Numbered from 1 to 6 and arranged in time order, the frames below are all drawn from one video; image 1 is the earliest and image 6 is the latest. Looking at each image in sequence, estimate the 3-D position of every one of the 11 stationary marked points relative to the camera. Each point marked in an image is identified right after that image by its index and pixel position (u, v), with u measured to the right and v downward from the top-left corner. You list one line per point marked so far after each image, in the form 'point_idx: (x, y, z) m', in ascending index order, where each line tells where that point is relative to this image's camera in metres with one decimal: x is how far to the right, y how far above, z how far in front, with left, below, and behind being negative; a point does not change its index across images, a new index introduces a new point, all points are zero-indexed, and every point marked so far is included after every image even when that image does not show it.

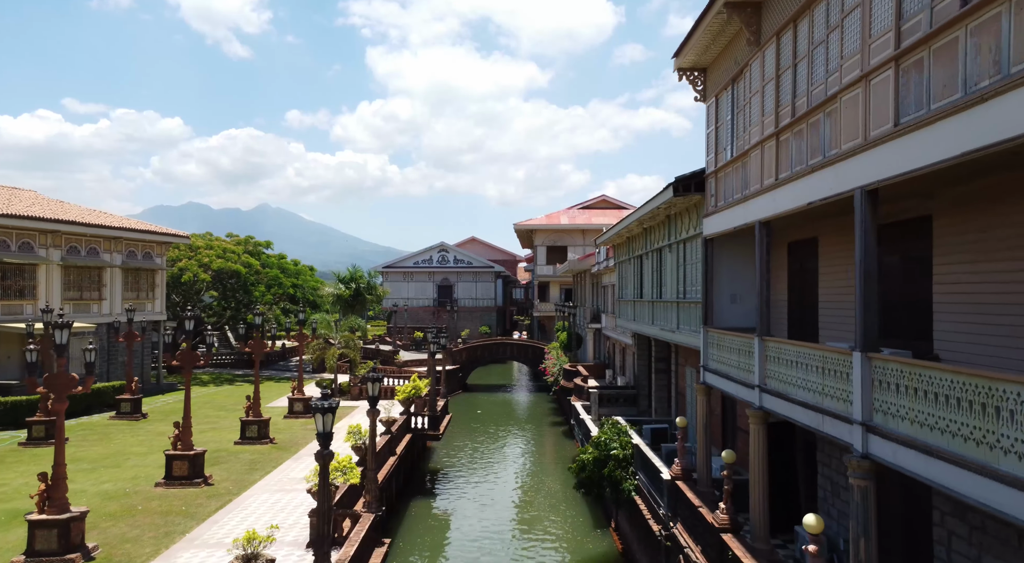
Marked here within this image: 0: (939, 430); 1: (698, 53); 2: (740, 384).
0: (+3.4, -1.2, +6.2) m
1: (+3.1, +3.8, +13.0) m
2: (+3.3, -1.5, +11.3) m
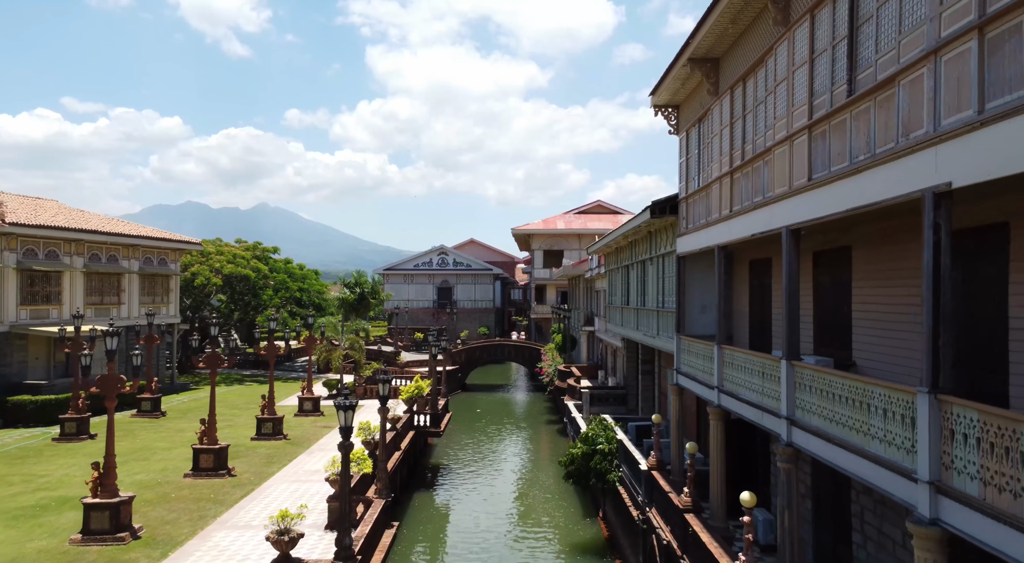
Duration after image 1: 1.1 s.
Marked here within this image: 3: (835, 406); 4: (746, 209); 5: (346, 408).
0: (+3.3, -1.4, +7.9) m
1: (+3.0, +3.6, +14.8) m
2: (+3.2, -1.8, +13.1) m
3: (+3.3, -1.3, +7.9) m
4: (+3.2, +1.0, +10.6) m
5: (-2.6, -2.0, +12.1) m
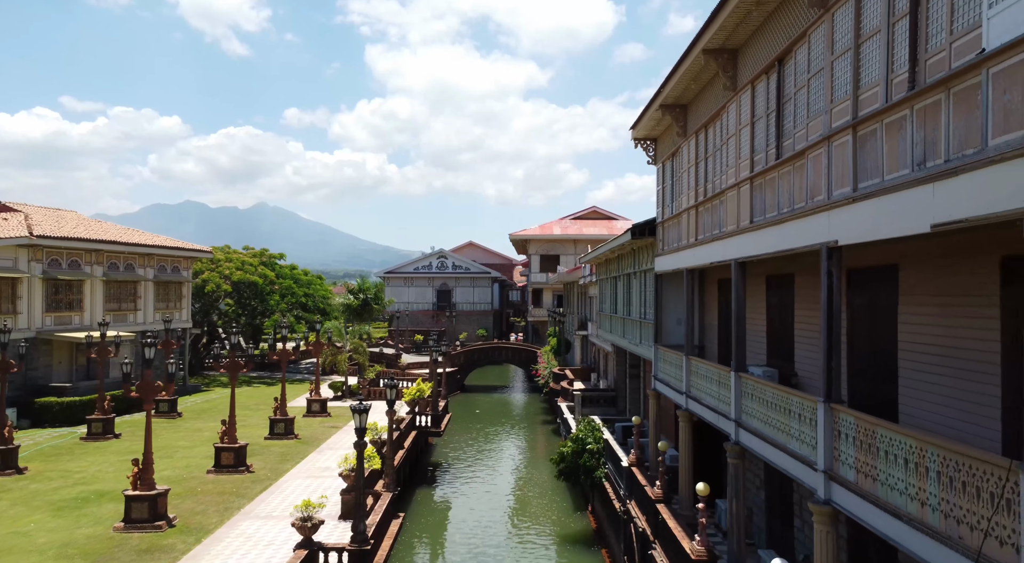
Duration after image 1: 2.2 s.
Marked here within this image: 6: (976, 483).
0: (+3.2, -1.8, +9.6) m
1: (+2.9, +3.2, +16.5) m
2: (+3.1, -2.1, +14.8) m
3: (+3.2, -1.6, +9.7) m
4: (+3.1, +0.7, +12.4) m
5: (-2.7, -2.3, +13.8) m
6: (+3.1, -1.3, +5.2) m
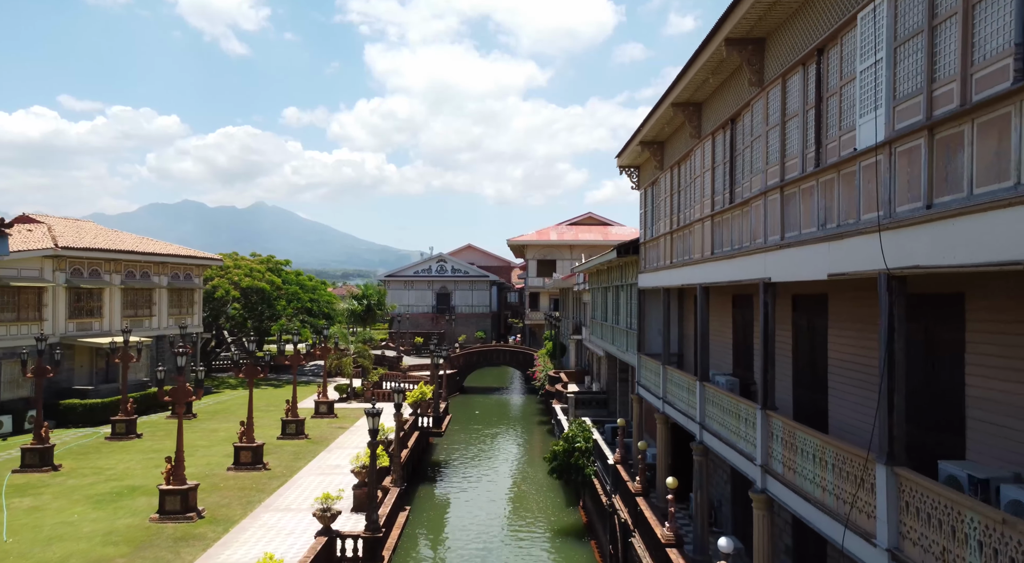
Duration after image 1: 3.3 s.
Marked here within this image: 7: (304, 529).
0: (+3.1, -2.1, +11.4) m
1: (+2.8, +2.9, +18.2) m
2: (+3.0, -2.4, +16.5) m
3: (+3.1, -2.0, +11.4) m
4: (+3.0, +0.3, +14.1) m
5: (-2.8, -2.6, +15.5) m
6: (+3.0, -1.7, +6.9) m
7: (-4.4, -5.2, +16.5) m
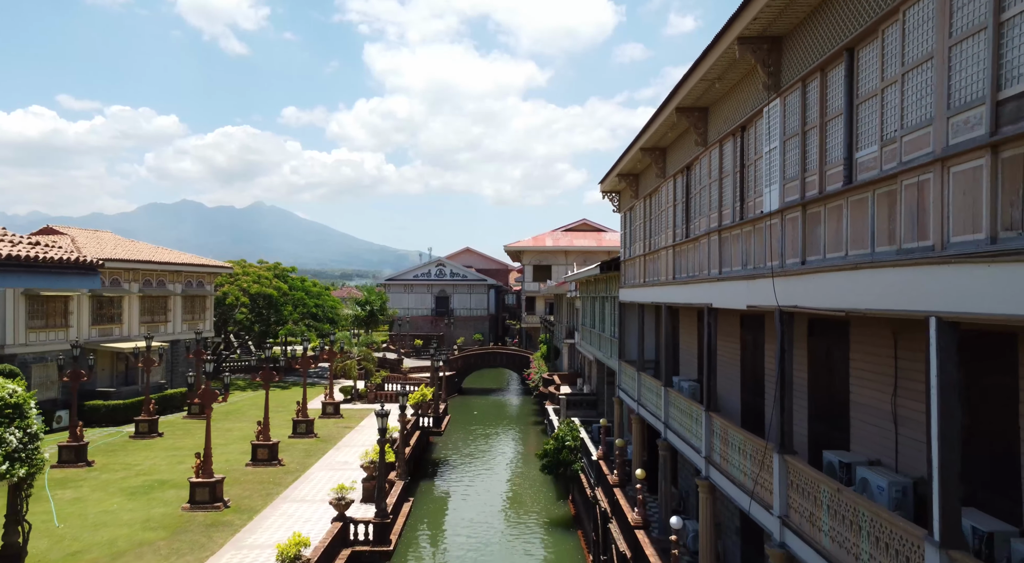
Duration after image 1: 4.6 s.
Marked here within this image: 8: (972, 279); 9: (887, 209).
0: (+2.9, -2.5, +13.4) m
1: (+2.6, +2.5, +20.2) m
2: (+2.8, -2.8, +18.6) m
3: (+2.9, -2.3, +13.4) m
4: (+2.8, 0.0, +16.1) m
5: (-3.0, -3.0, +17.6) m
6: (+2.9, -2.0, +9.0) m
7: (-4.6, -5.6, +18.6) m
8: (+2.8, 0.0, +4.9) m
9: (+2.9, +0.6, +6.1) m
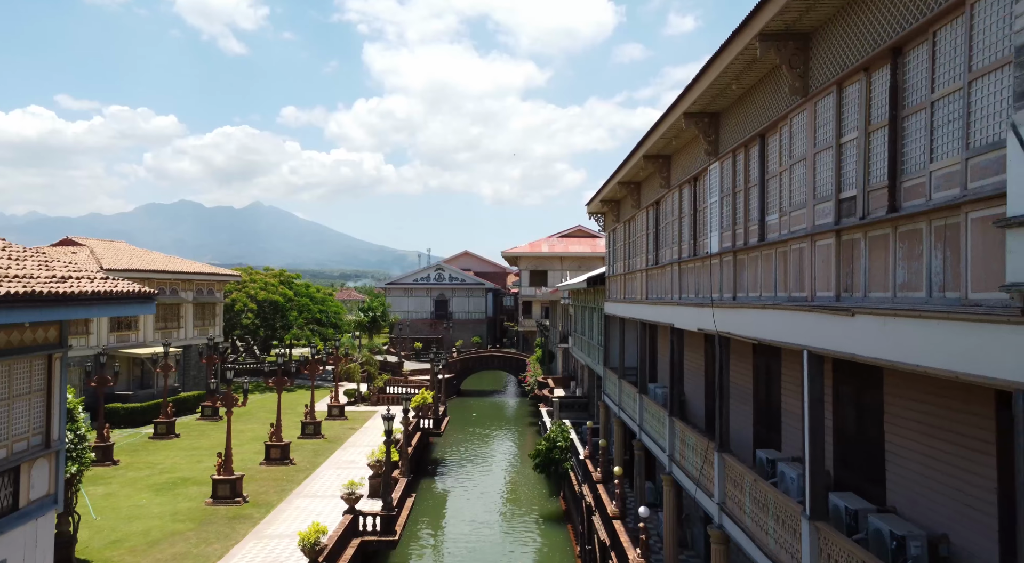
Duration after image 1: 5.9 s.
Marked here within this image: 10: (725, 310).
0: (+2.8, -2.9, +15.3) m
1: (+2.4, +2.1, +22.1) m
2: (+2.7, -3.2, +20.4) m
3: (+2.8, -2.7, +15.3) m
4: (+2.7, -0.4, +18.0) m
5: (-3.1, -3.4, +19.4) m
6: (+2.7, -2.4, +10.9) m
7: (-4.8, -6.0, +20.4) m
8: (+2.7, -0.4, +6.7) m
9: (+2.8, +0.2, +7.9) m
10: (+2.7, -0.4, +9.7) m
